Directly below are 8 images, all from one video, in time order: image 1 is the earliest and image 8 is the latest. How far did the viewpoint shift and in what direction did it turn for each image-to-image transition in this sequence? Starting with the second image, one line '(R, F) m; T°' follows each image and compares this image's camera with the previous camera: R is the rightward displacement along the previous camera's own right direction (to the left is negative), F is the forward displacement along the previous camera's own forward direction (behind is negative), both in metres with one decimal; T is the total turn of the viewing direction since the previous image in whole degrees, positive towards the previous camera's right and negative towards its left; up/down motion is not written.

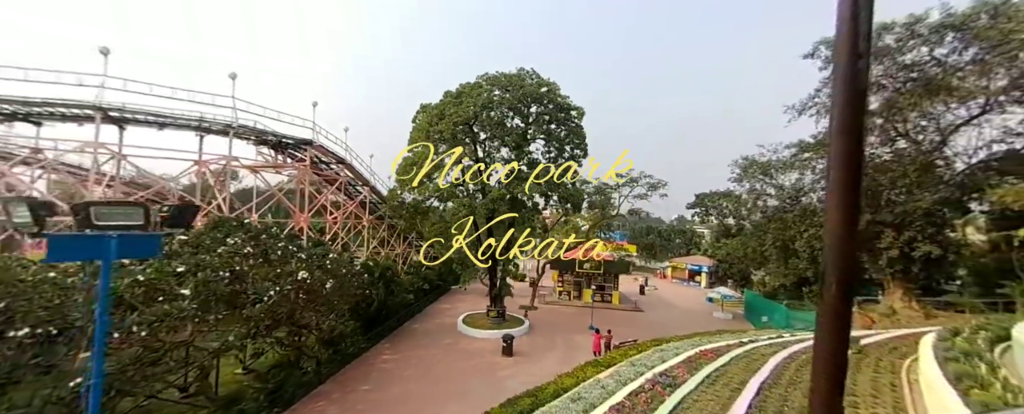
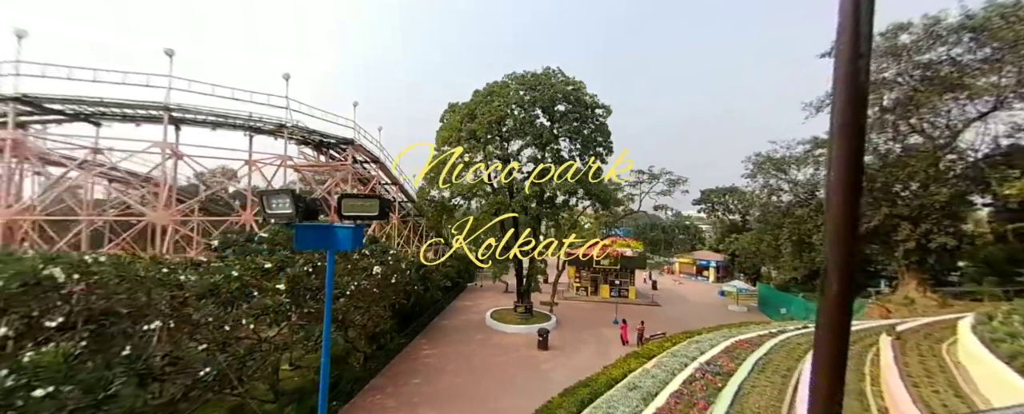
(-1.3, -0.2) m; +1°
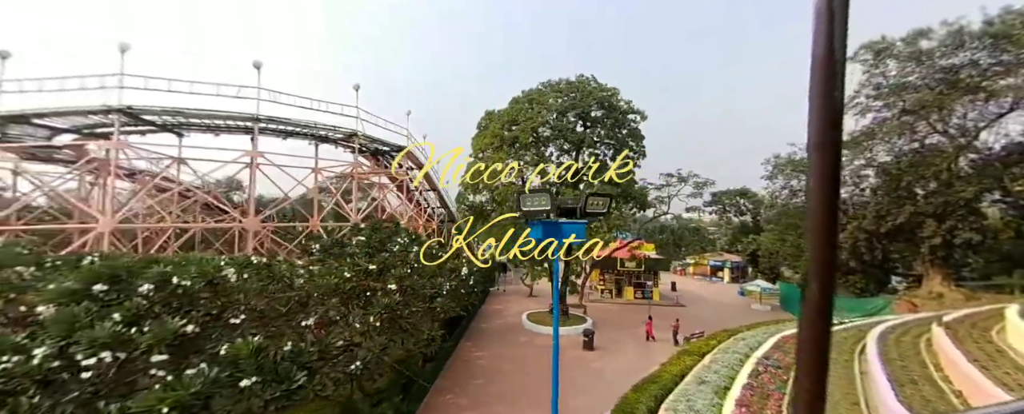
(-1.6, -0.3) m; +1°
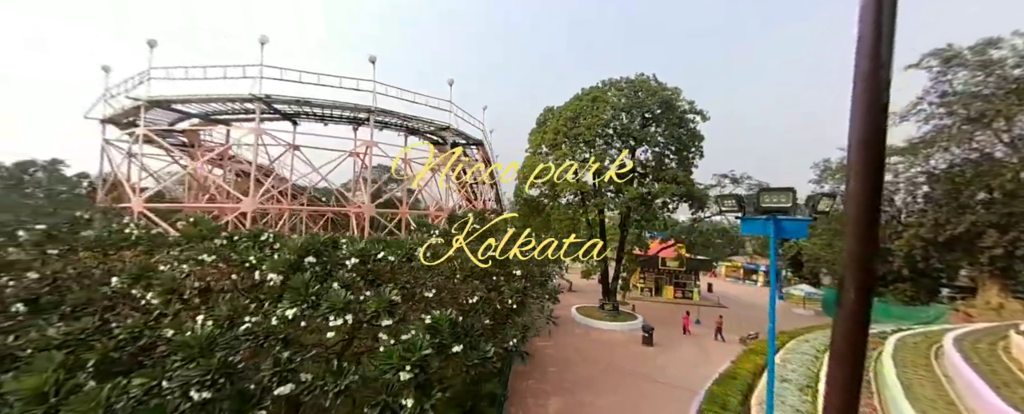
(-1.8, -0.3) m; -1°
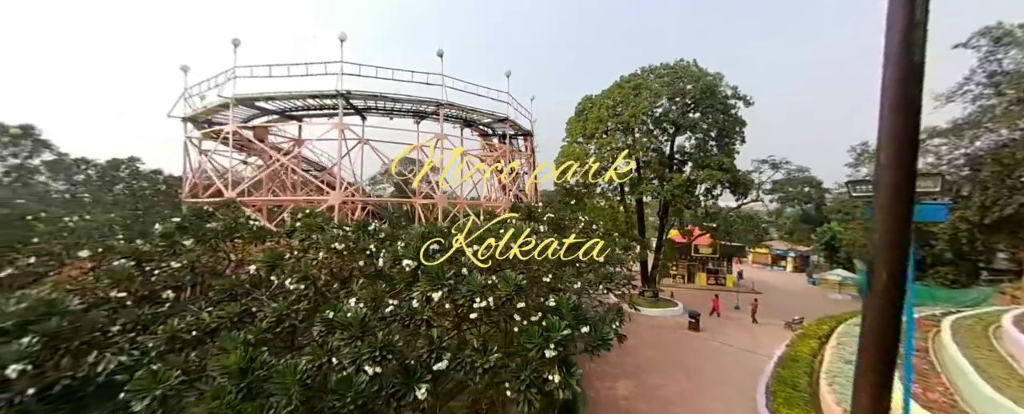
(-1.3, -0.2) m; -1°
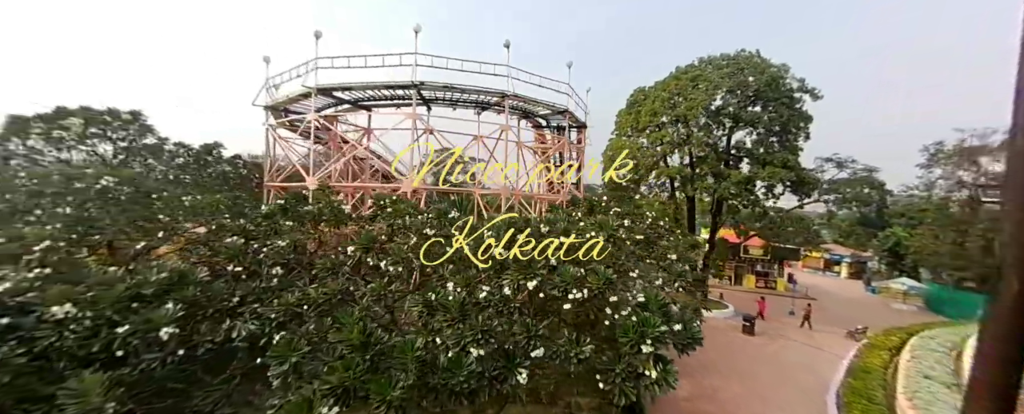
(-0.7, -0.1) m; -4°
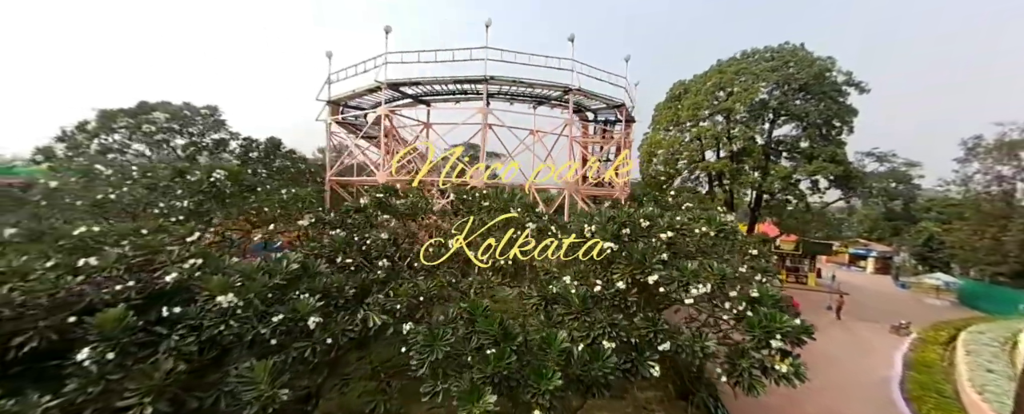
(-1.3, -0.1) m; -1°
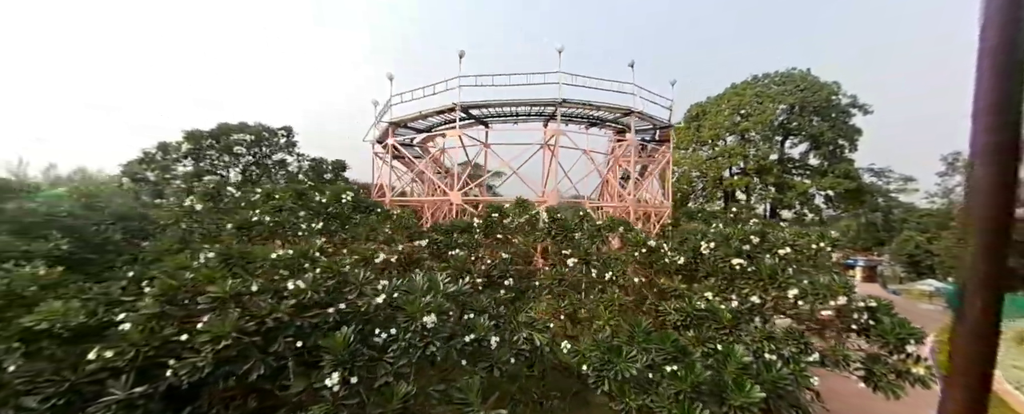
(-1.9, -0.1) m; +3°
